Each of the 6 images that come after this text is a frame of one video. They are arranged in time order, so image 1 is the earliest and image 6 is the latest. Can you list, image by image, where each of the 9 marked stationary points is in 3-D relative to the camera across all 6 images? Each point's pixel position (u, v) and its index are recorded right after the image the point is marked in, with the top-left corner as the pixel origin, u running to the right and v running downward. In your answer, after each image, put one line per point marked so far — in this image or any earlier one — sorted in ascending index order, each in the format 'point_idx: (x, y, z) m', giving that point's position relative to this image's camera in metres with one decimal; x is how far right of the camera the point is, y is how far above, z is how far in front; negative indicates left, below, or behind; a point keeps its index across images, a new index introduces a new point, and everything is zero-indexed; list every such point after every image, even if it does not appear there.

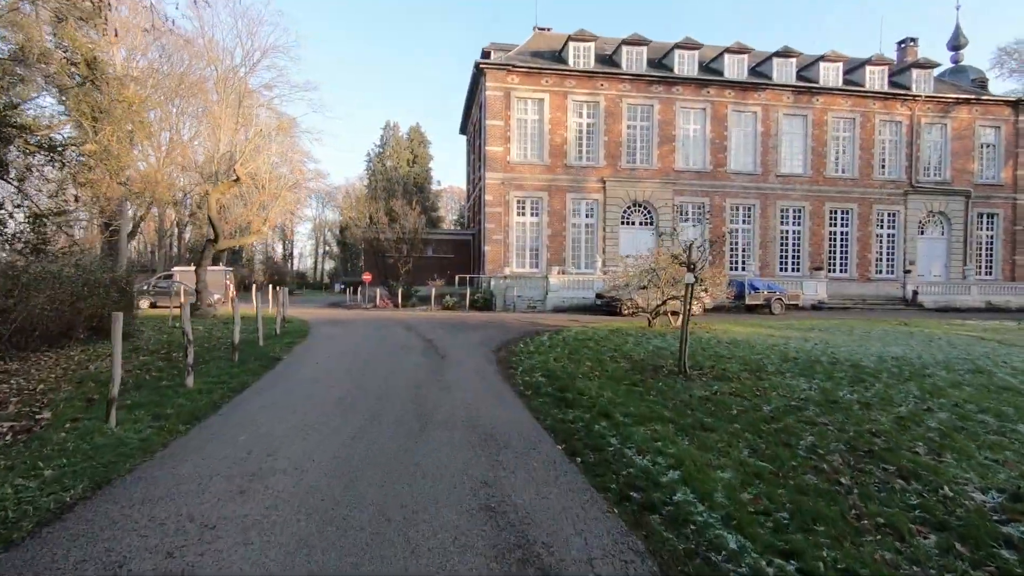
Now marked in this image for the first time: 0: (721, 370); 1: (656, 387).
0: (+3.4, -1.4, +9.0) m
1: (+2.0, -1.4, +7.7) m
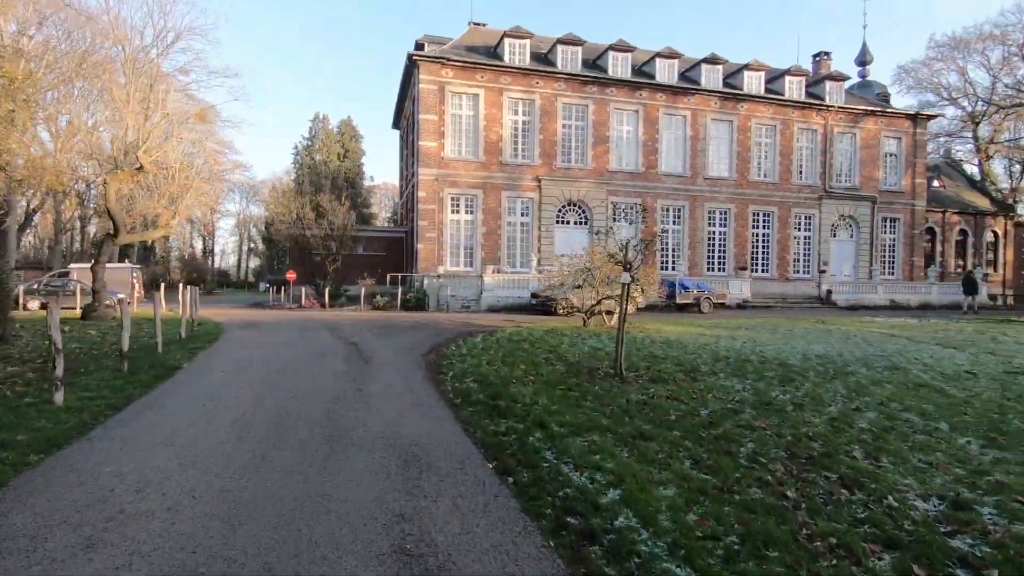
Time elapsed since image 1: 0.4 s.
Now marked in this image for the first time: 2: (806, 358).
0: (+2.3, -1.4, +8.8) m
1: (+1.1, -1.4, +7.4) m
2: (+5.8, -1.4, +10.8) m
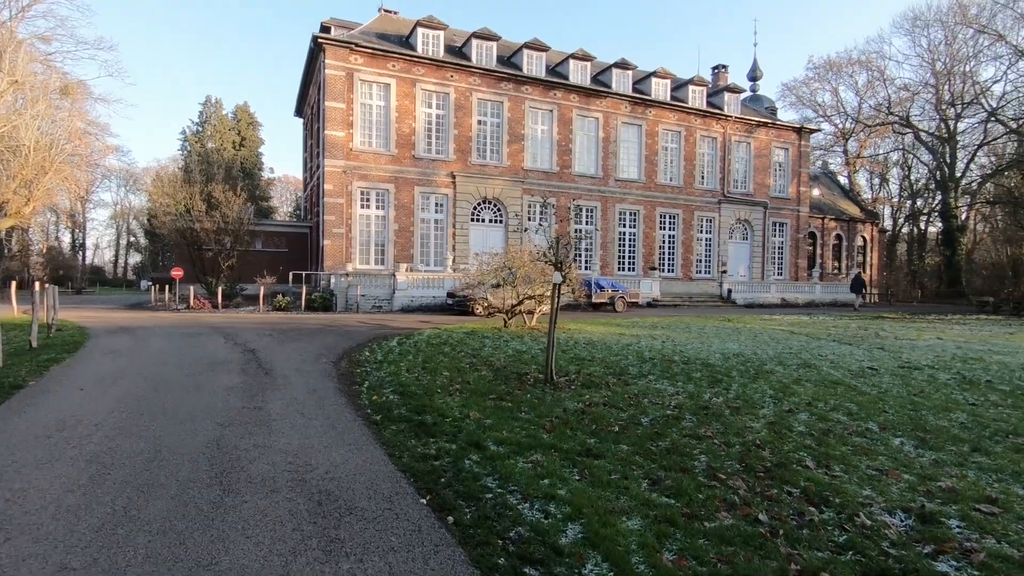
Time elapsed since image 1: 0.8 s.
0: (+1.1, -1.4, +8.4) m
1: (+0.2, -1.4, +6.9) m
2: (+4.2, -1.4, +10.9) m
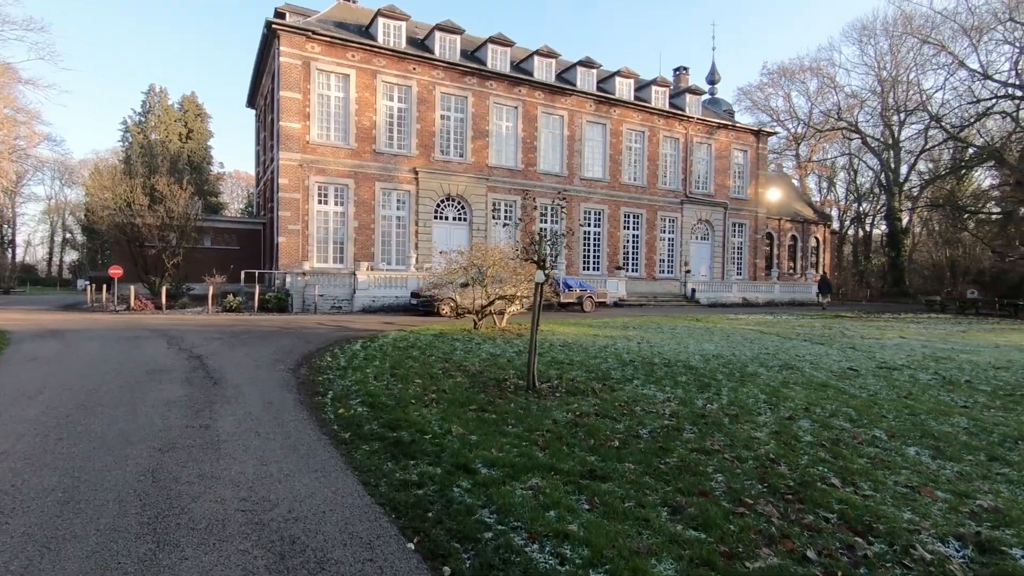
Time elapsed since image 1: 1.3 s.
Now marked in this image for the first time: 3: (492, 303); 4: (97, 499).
0: (+0.8, -1.4, +7.9) m
1: (0.0, -1.4, +6.2) m
2: (+3.7, -1.4, +10.6) m
3: (-0.5, -0.4, +14.8) m
4: (-2.7, -1.3, +3.5) m
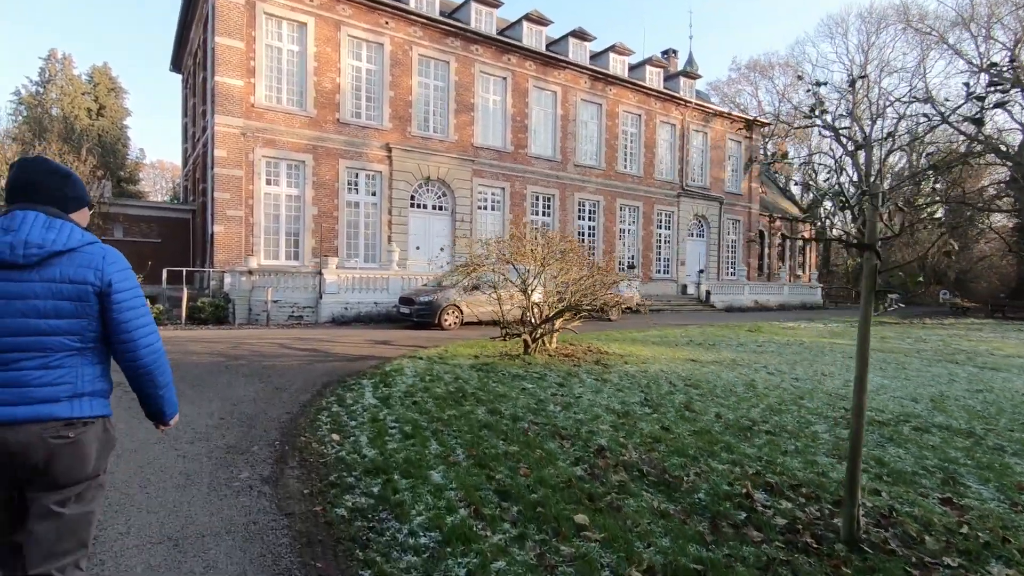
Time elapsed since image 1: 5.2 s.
0: (+2.6, -1.5, +3.7) m
1: (+1.9, -1.5, +2.0) m
2: (+5.2, -1.5, +6.7) m
3: (+0.5, -0.5, +10.5) m
4: (-0.5, -1.5, -1.0) m
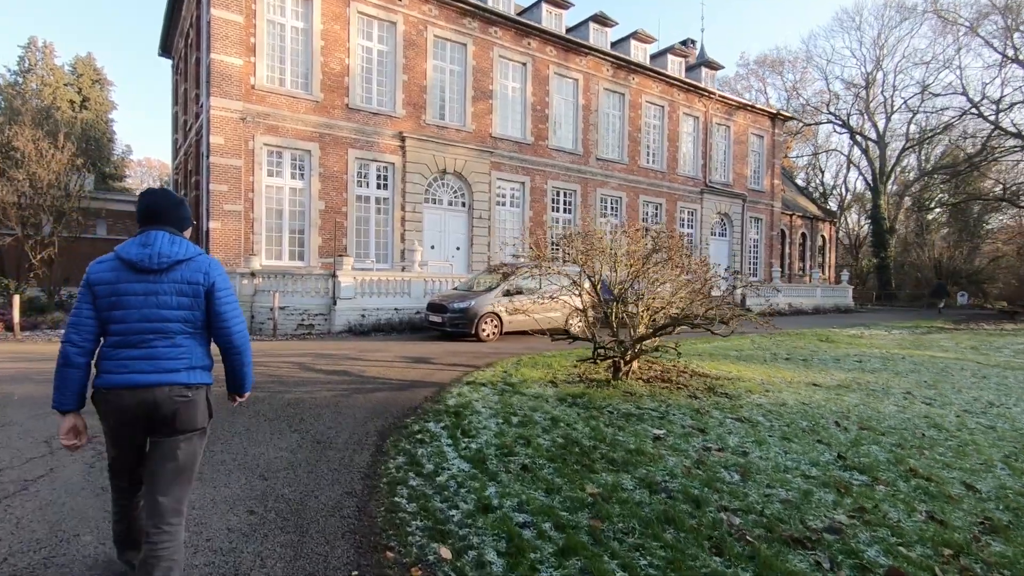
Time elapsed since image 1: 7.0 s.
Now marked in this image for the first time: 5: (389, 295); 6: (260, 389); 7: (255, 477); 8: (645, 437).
0: (+3.8, -1.6, +1.8) m
1: (+3.2, -1.6, +0.1) m
2: (+6.4, -1.6, +4.9) m
3: (+1.6, -0.6, +8.6) m
4: (+0.9, -1.6, -2.9) m
5: (-3.4, -0.2, +14.8) m
6: (-3.1, -1.2, +6.7) m
7: (-1.8, -1.3, +3.9) m
8: (+1.2, -1.4, +5.1) m
